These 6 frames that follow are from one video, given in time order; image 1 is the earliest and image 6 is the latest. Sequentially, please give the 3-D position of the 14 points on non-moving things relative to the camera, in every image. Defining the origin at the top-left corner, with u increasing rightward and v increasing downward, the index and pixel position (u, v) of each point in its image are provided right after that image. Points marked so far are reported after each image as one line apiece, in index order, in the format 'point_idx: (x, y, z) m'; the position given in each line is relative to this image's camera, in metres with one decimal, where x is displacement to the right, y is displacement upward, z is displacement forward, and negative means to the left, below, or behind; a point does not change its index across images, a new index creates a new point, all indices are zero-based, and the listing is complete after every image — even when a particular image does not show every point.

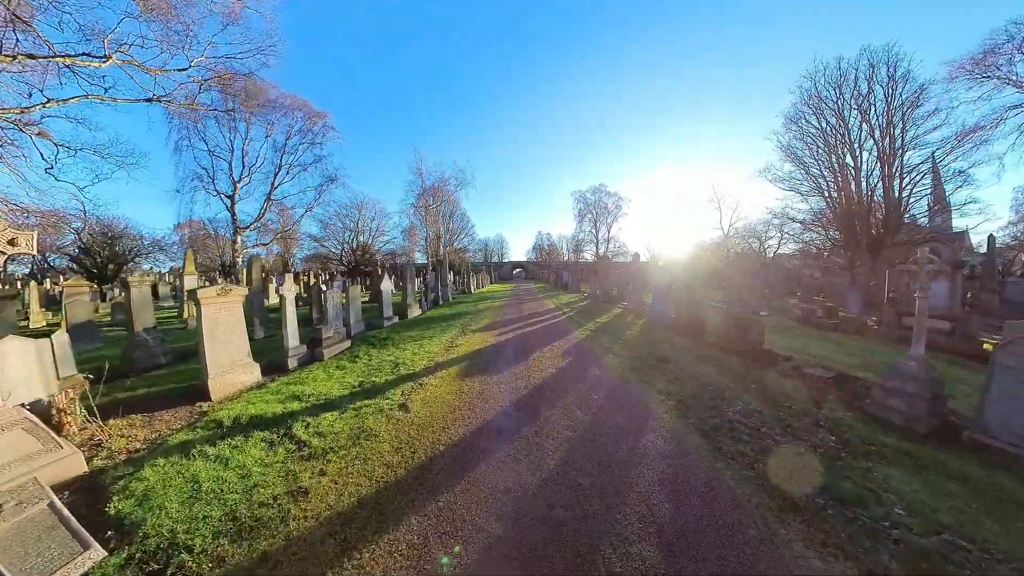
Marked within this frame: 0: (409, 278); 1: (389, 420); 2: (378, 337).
0: (-3.6, +0.4, +12.6) m
1: (-1.6, -1.7, +4.6) m
2: (-3.6, -1.3, +9.4) m
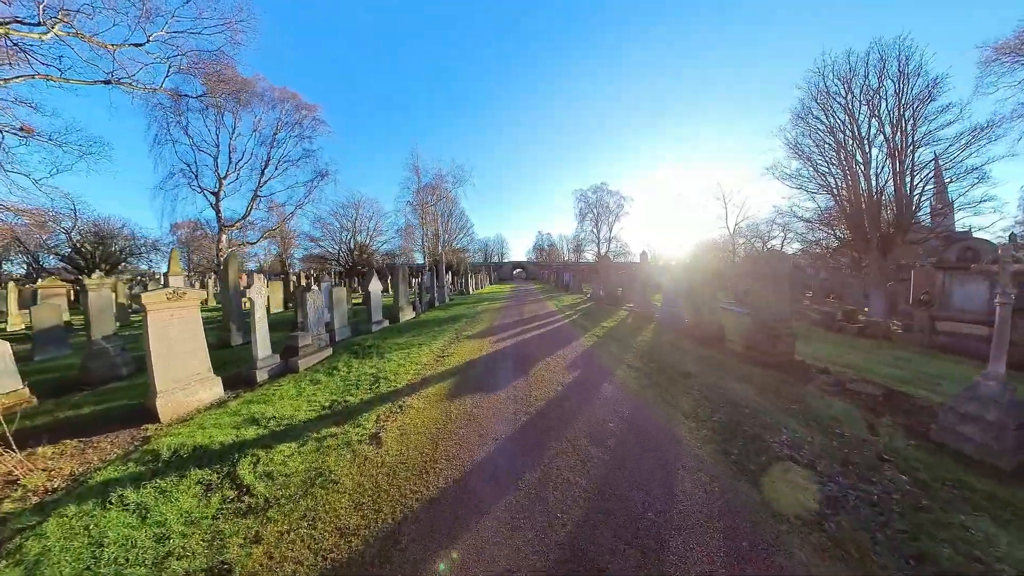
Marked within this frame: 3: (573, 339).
0: (-3.6, +0.3, +11.7) m
1: (-1.6, -1.8, +3.7) m
2: (-3.6, -1.3, +8.5) m
3: (+1.5, -1.1, +8.1) m
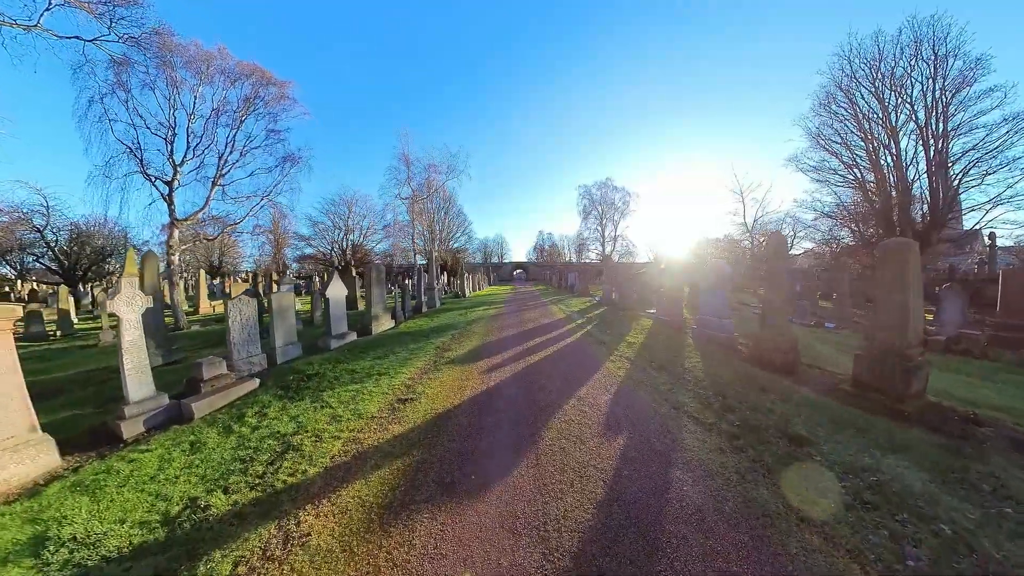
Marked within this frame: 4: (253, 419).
0: (-3.6, +0.2, +9.5) m
1: (-1.7, -1.9, +1.4) m
2: (-3.6, -1.4, +6.2) m
3: (+1.5, -1.3, +5.8) m
4: (-3.3, -1.7, +4.6) m
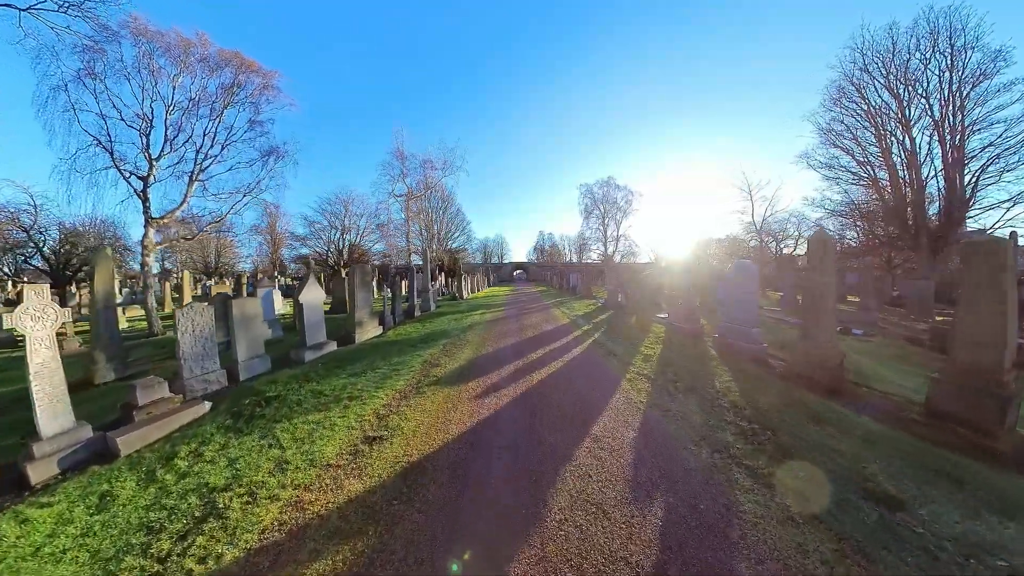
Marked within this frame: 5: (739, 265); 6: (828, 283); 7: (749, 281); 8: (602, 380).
0: (-3.7, +0.1, +8.5) m
1: (-1.7, -2.0, +0.5) m
2: (-3.7, -1.5, +5.3) m
3: (+1.4, -1.3, +4.9) m
4: (-3.4, -1.8, +3.7) m
5: (+4.7, +0.5, +7.3) m
6: (+5.0, +0.1, +5.6) m
7: (+4.8, +0.1, +7.2) m
8: (+1.2, -1.3, +5.0) m
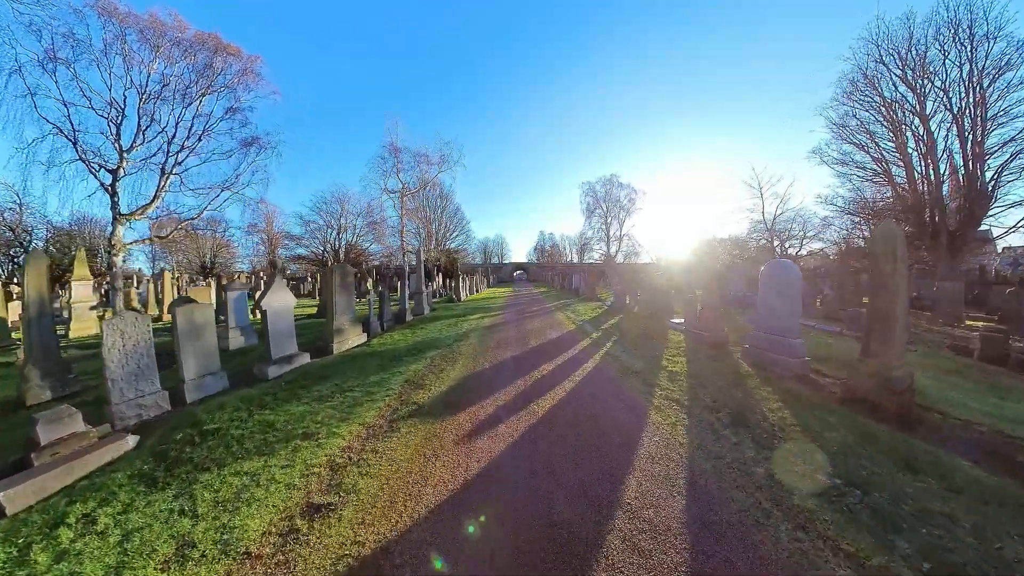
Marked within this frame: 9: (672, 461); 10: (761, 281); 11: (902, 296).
0: (-3.7, 0.0, +7.6) m
1: (-1.7, -2.0, -0.5) m
2: (-3.7, -1.6, +4.3) m
3: (+1.4, -1.4, +3.9) m
4: (-3.4, -1.8, +2.7) m
5: (+4.7, +0.4, +6.3) m
6: (+5.0, 0.0, +4.6) m
7: (+4.8, +0.1, +6.2) m
8: (+1.2, -1.4, +4.0) m
9: (+1.4, -1.5, +3.1) m
10: (+4.7, +0.1, +6.6) m
11: (+5.1, -0.1, +4.7) m
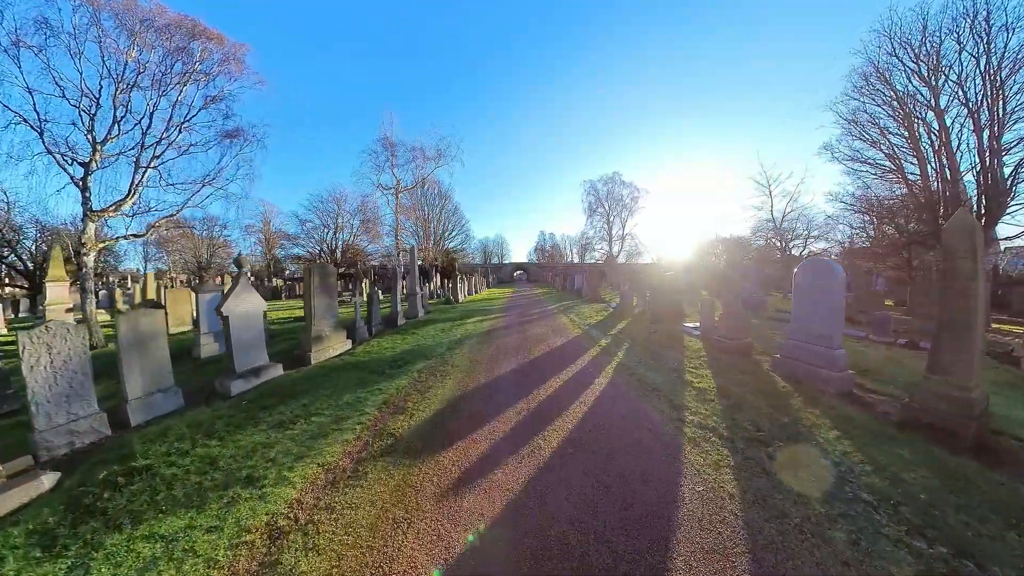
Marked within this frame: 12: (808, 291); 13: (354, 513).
0: (-3.7, 0.0, +6.8) m
1: (-1.7, -2.1, -1.2) m
2: (-3.7, -1.6, +3.6) m
3: (+1.4, -1.4, +3.1) m
4: (-3.4, -1.9, +2.0) m
5: (+4.7, +0.4, +5.5) m
6: (+5.0, -0.1, +3.9) m
7: (+4.8, 0.0, +5.5) m
8: (+1.2, -1.4, +3.2) m
9: (+1.4, -1.5, +2.3) m
10: (+4.7, +0.1, +5.8) m
11: (+5.1, -0.1, +3.9) m
12: (+4.7, -0.1, +5.8) m
13: (-1.0, -1.5, +2.4) m
